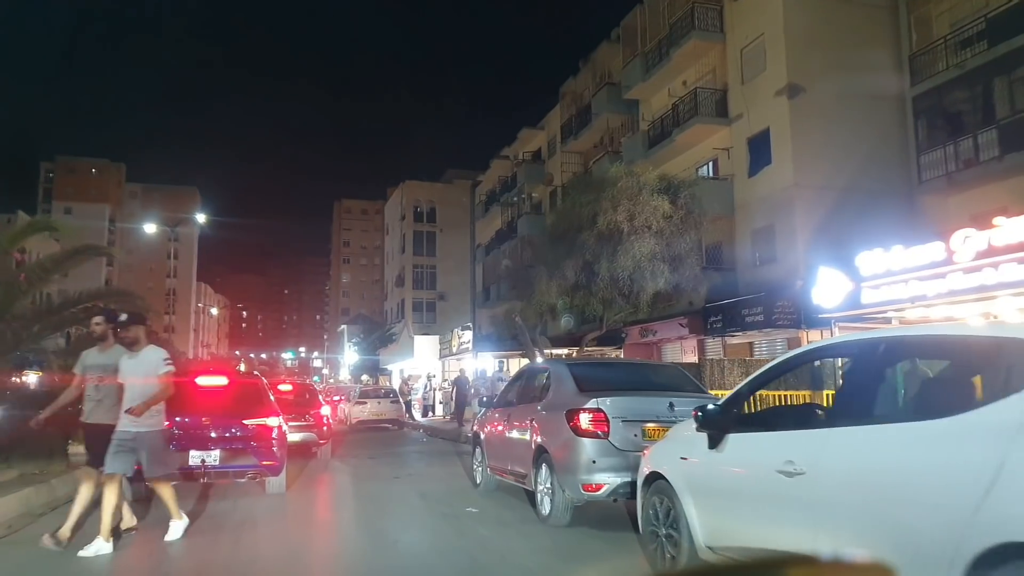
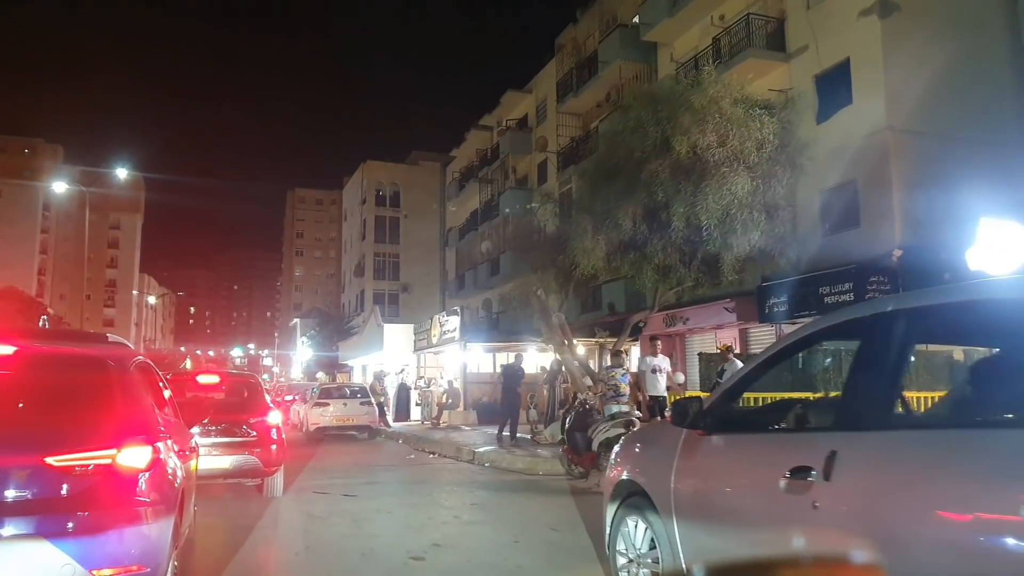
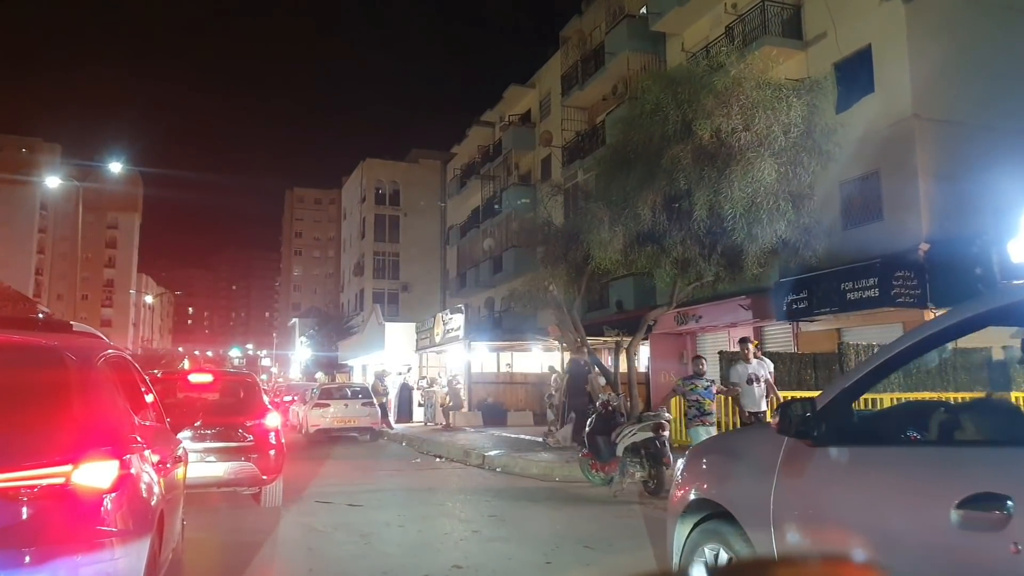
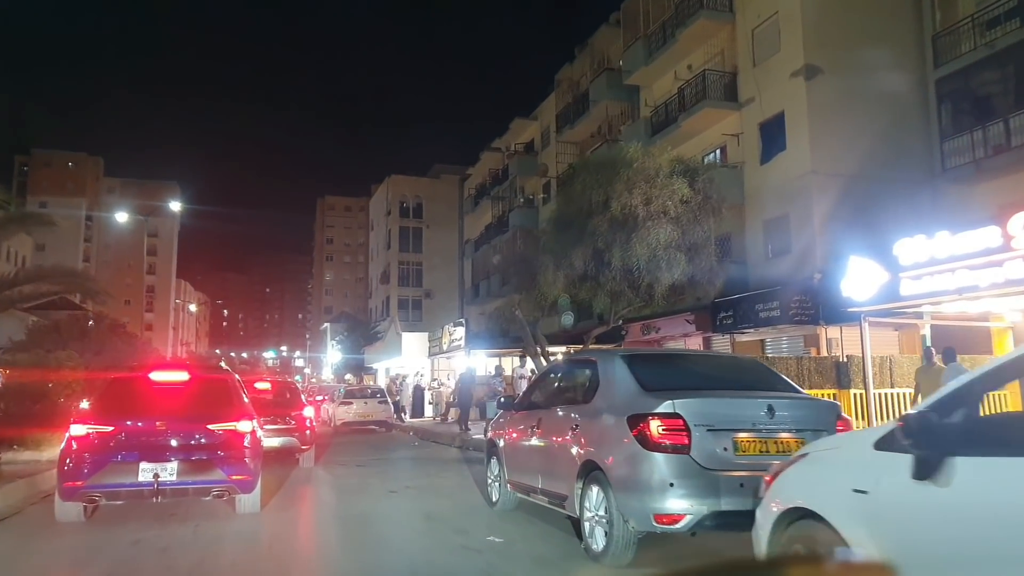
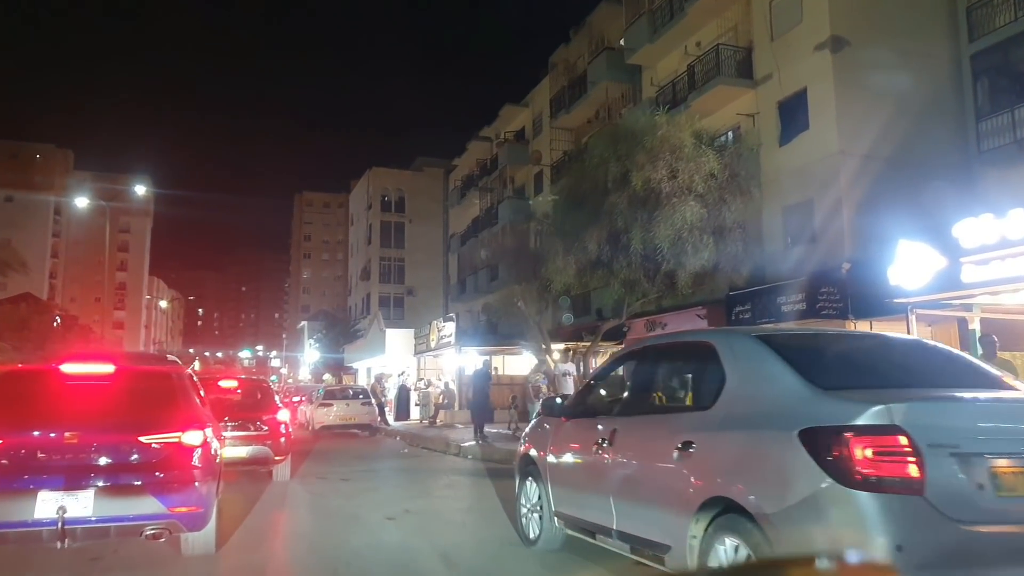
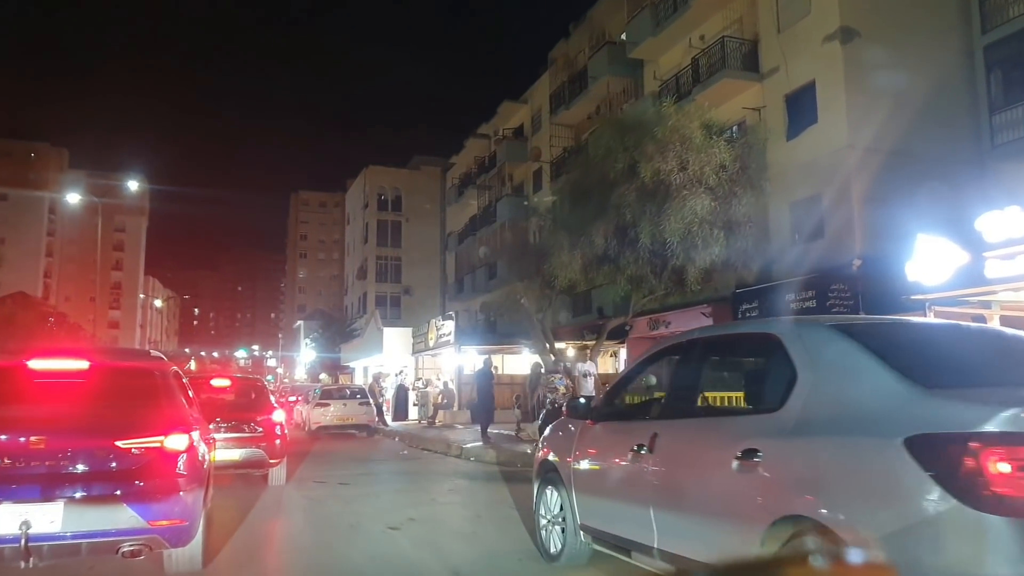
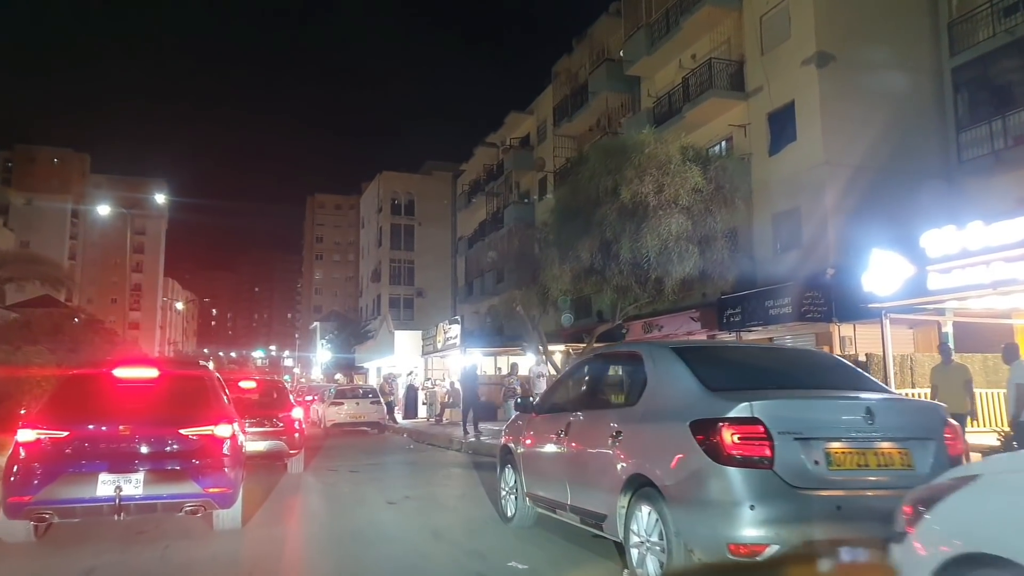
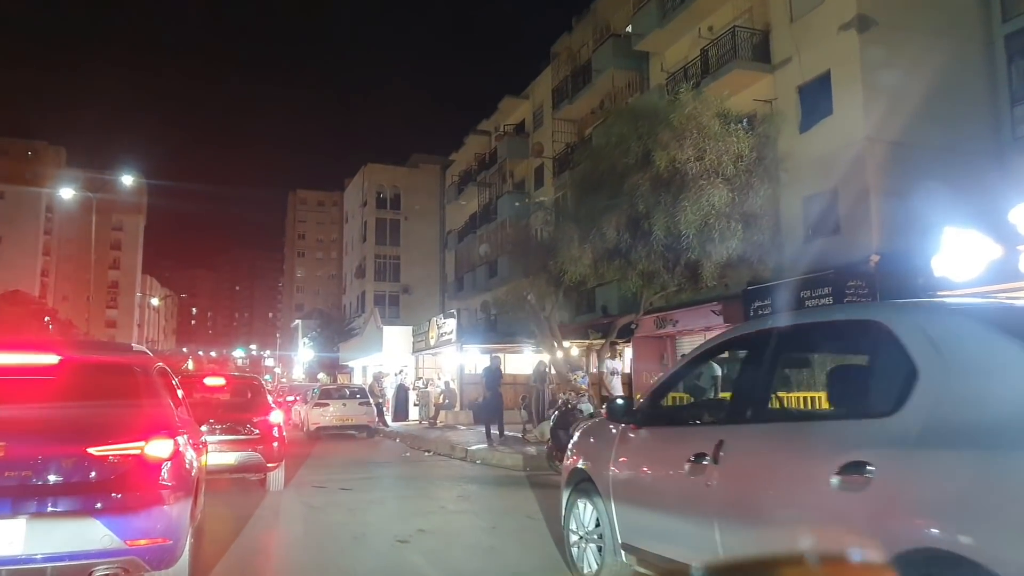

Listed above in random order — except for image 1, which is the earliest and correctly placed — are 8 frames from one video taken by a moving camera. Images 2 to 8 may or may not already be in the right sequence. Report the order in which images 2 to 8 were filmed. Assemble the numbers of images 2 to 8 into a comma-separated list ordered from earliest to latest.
4, 7, 5, 6, 8, 2, 3
